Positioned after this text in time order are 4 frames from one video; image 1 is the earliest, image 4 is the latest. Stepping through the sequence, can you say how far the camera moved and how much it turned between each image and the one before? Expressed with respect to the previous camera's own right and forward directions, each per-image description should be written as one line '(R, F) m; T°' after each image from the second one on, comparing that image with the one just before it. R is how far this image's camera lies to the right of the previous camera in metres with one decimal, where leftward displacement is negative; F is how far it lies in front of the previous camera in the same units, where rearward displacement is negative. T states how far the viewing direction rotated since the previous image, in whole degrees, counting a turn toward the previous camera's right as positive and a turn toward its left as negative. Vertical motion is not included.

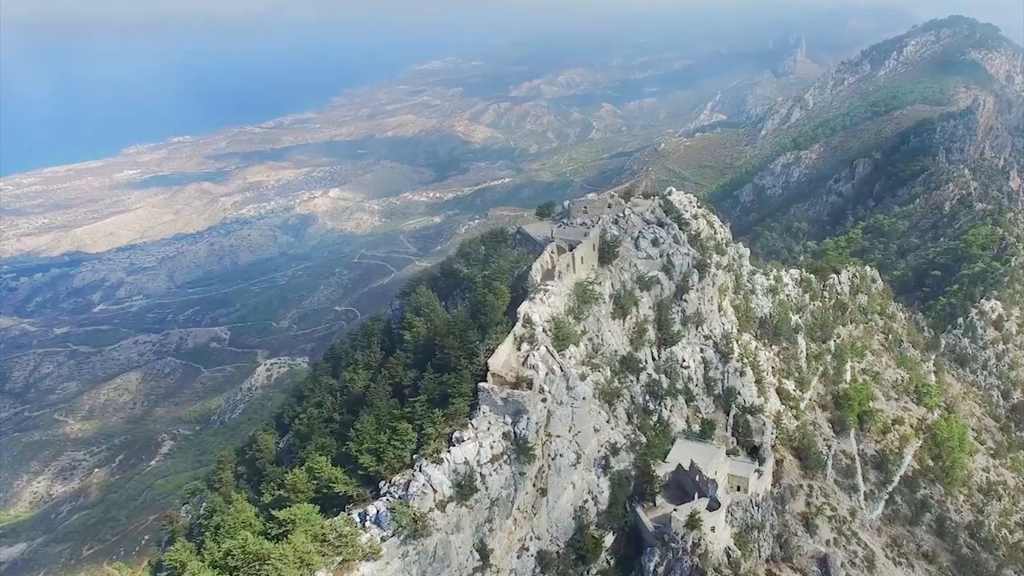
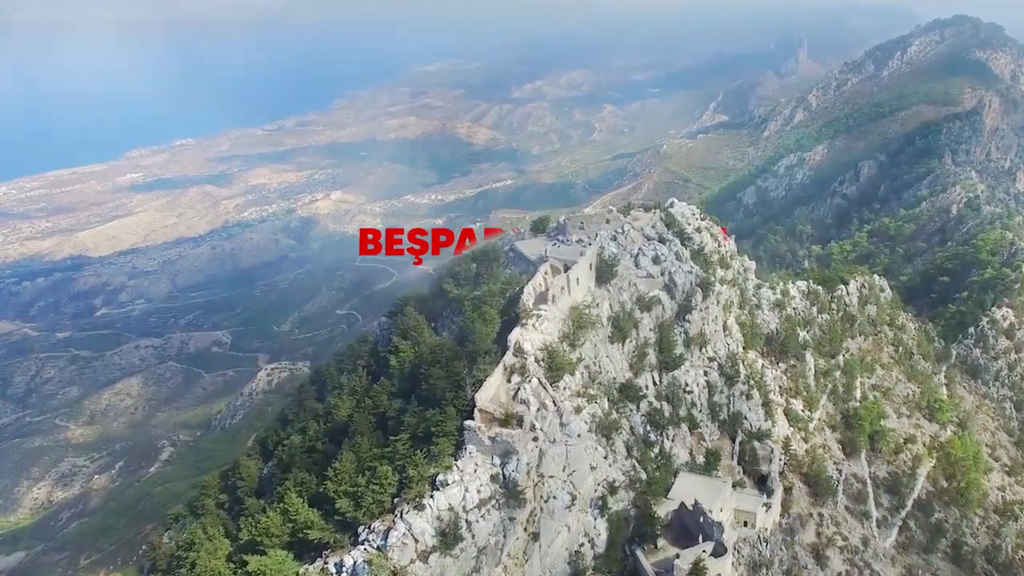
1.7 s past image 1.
(+0.3, +1.3) m; 0°
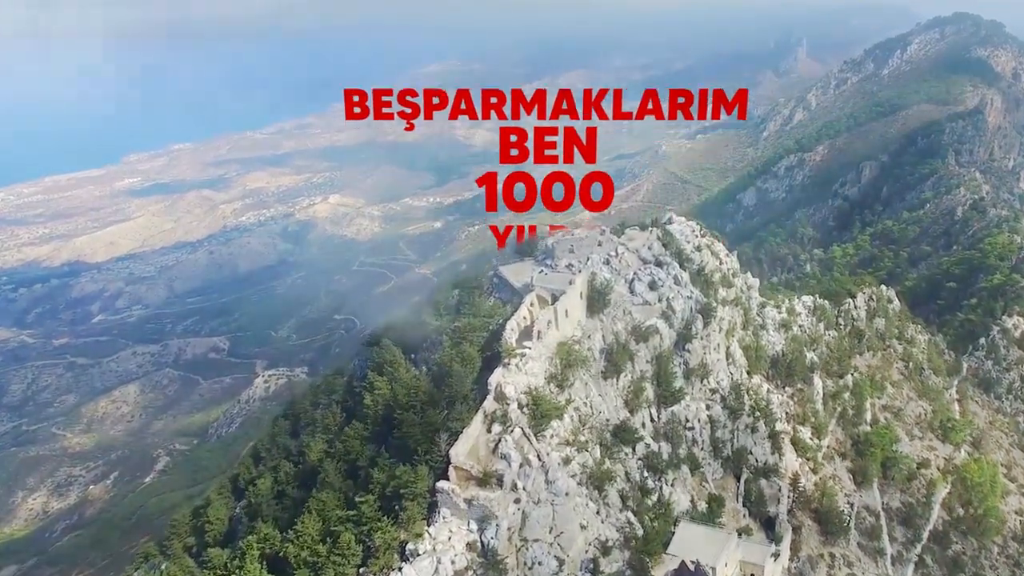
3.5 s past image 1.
(+0.5, +1.7) m; 0°
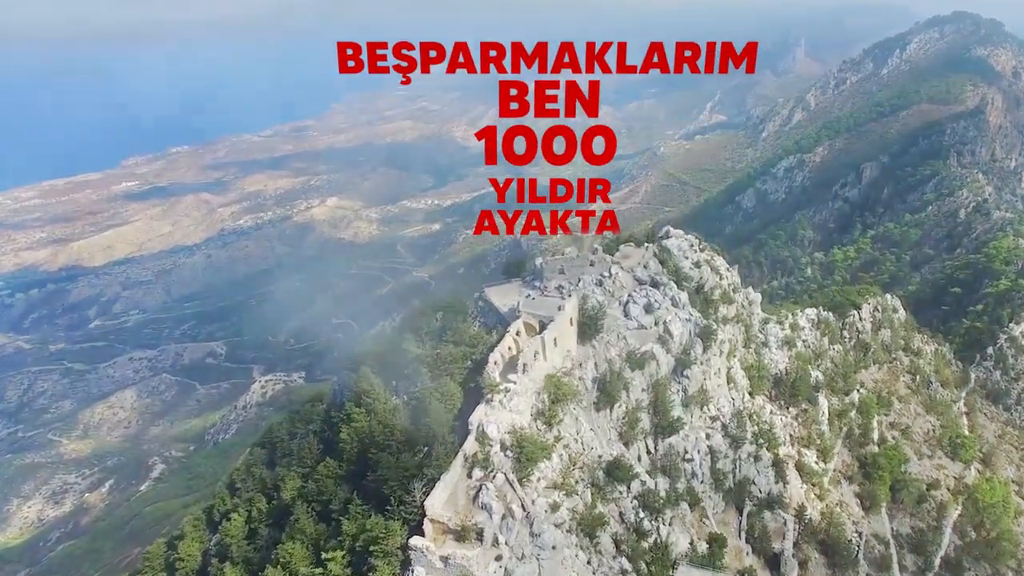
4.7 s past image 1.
(+0.4, +1.3) m; 0°
